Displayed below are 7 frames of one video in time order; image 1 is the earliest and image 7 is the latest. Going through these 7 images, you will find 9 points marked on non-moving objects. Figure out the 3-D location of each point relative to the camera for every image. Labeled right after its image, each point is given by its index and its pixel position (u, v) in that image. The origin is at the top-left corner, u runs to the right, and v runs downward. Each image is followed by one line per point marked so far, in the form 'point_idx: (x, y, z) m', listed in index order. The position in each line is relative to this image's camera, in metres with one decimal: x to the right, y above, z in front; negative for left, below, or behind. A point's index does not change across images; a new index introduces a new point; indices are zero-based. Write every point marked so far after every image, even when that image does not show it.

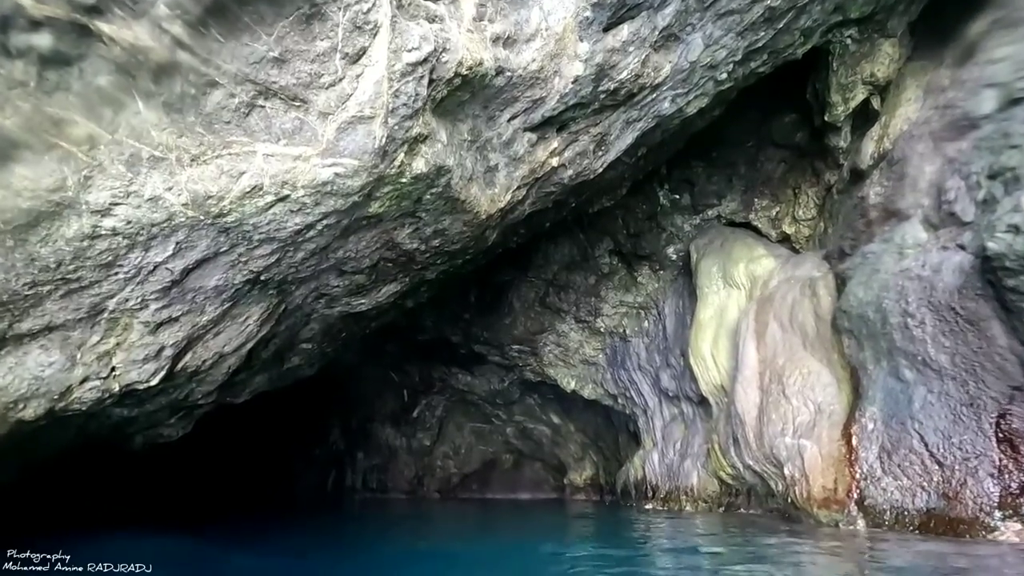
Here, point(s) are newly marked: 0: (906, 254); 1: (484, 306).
0: (+2.3, +0.2, +5.1) m
1: (-0.3, -0.2, +9.8) m
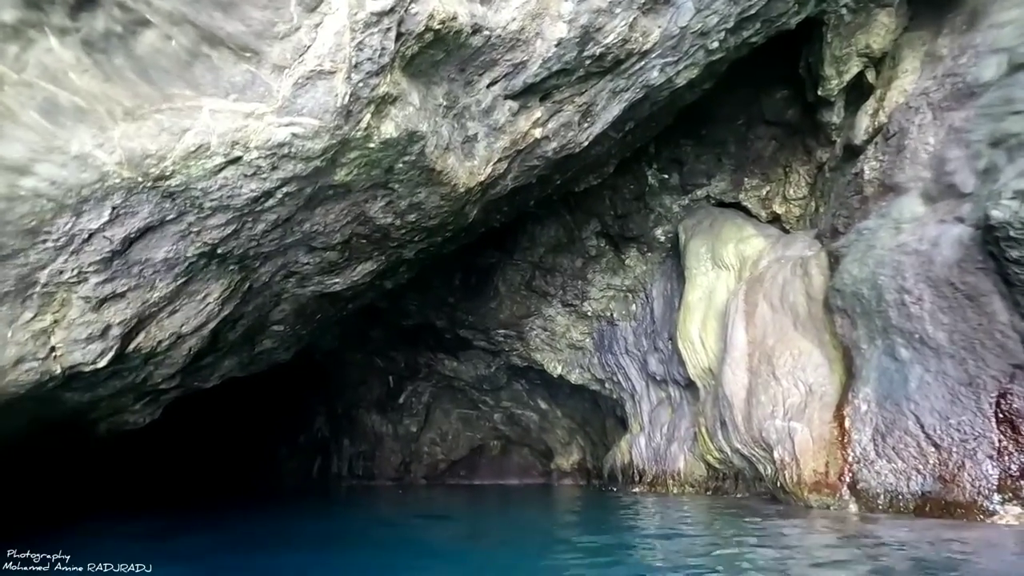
0: (+2.2, +0.4, +4.9) m
1: (-0.5, 0.0, +9.6) m
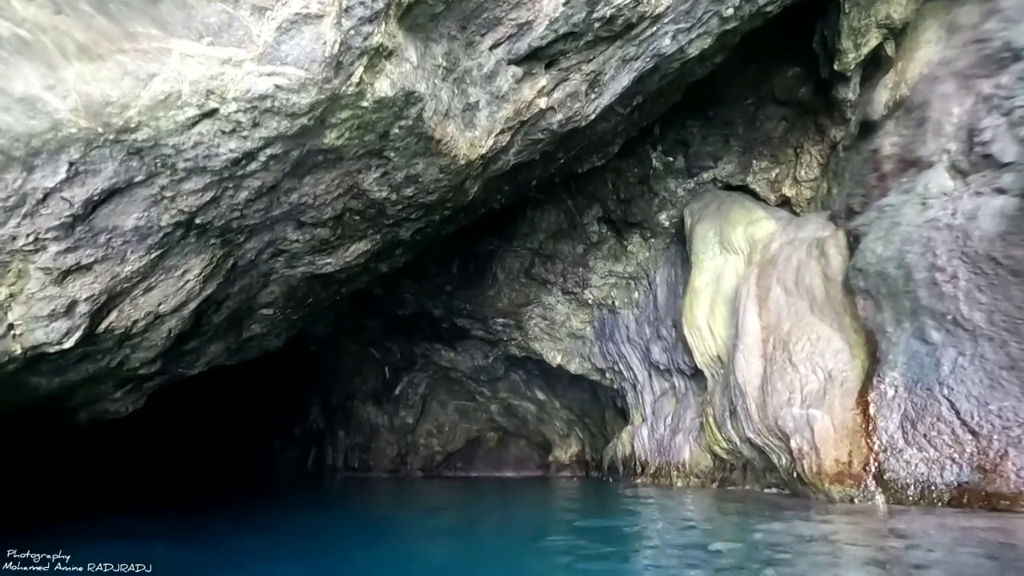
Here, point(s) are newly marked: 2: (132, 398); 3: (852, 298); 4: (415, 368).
0: (+2.2, +0.5, +4.6) m
1: (-0.5, +0.1, +9.3) m
2: (-2.3, -0.7, +5.4) m
3: (+2.0, -0.1, +5.0) m
4: (-1.3, -1.0, +11.2) m
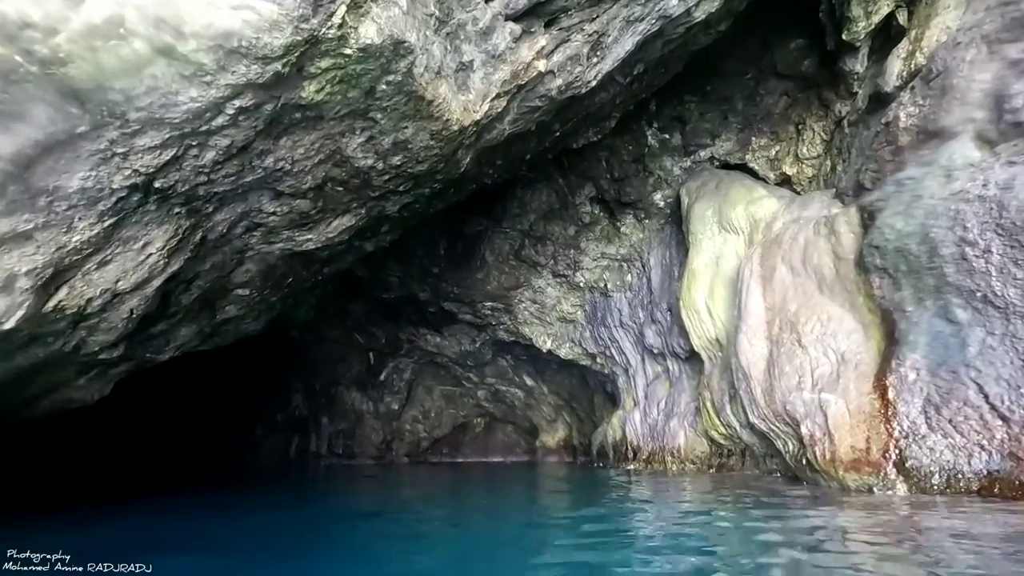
0: (+2.2, +0.6, +4.3) m
1: (-0.6, +0.3, +9.0) m
2: (-2.4, -0.6, +5.0) m
3: (+1.9, +0.1, +4.7) m
4: (-1.4, -0.8, +10.9) m
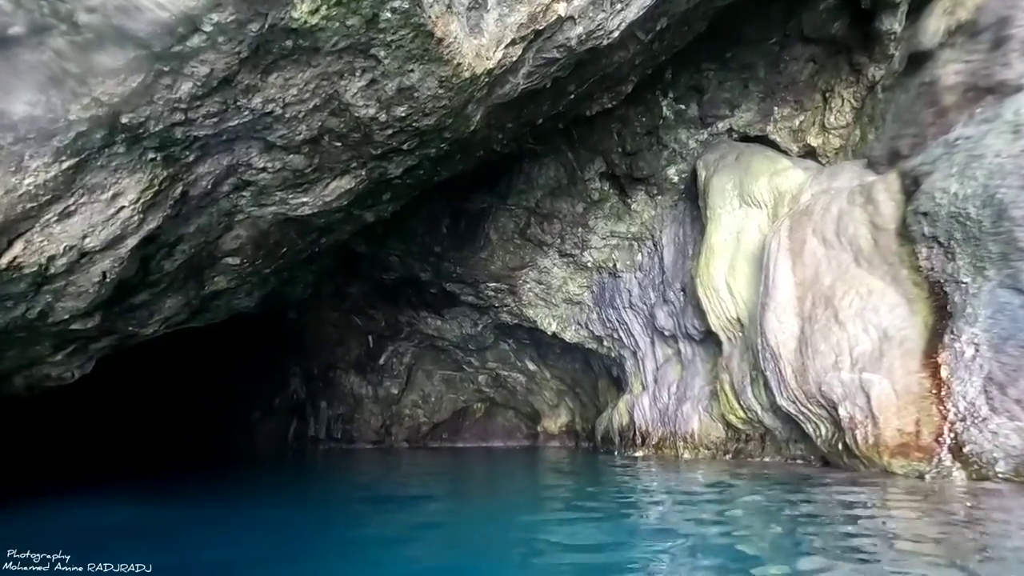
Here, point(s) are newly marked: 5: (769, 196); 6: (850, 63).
0: (+2.3, +0.7, +3.9) m
1: (-0.5, +0.5, +8.6) m
2: (-2.3, -0.4, +4.6) m
3: (+2.0, +0.2, +4.3) m
4: (-1.4, -0.6, +10.5) m
5: (+1.9, +0.7, +6.4) m
6: (+2.6, +1.7, +6.7) m
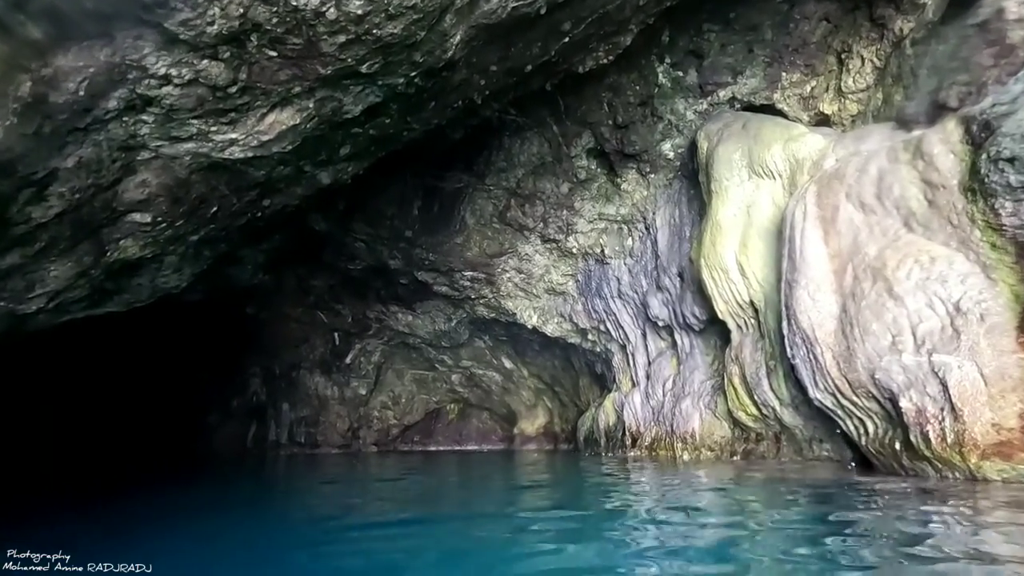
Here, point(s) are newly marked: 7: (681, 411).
0: (+2.2, +0.8, +3.2) m
1: (-0.7, +0.6, +7.7) m
2: (-2.4, -0.3, +3.7) m
3: (+1.9, +0.3, +3.6) m
4: (-1.6, -0.5, +9.6) m
5: (+1.8, +0.8, +5.6) m
6: (+2.5, +1.8, +6.0) m
7: (+1.3, -1.0, +6.7) m
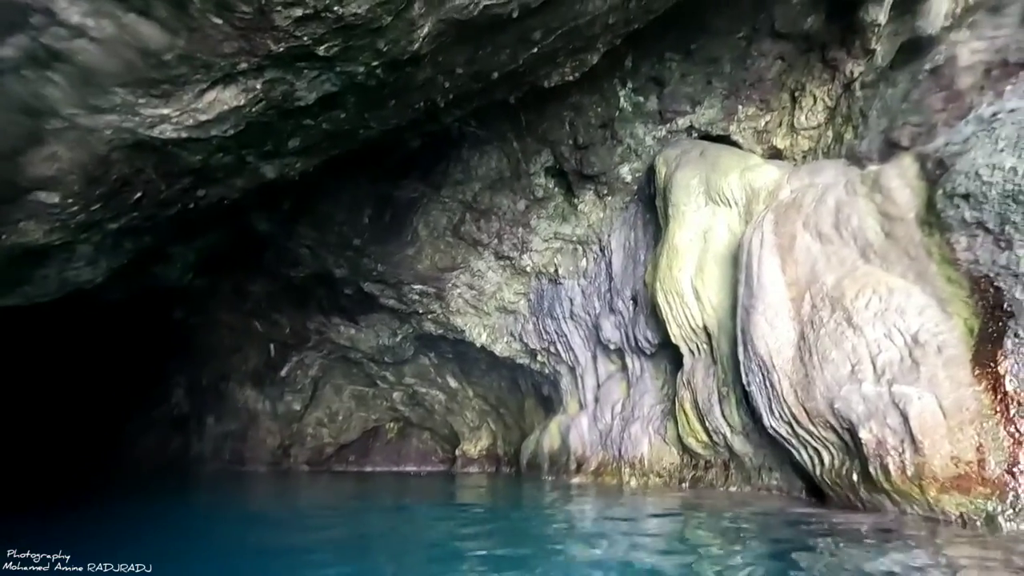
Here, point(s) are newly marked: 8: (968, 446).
0: (+2.1, +0.7, +3.2) m
1: (-1.1, +0.5, +7.6) m
2: (-2.6, -0.2, +3.4) m
3: (+1.8, +0.2, +3.5) m
4: (-2.2, -0.5, +9.4) m
5: (+1.5, +0.6, +5.6) m
6: (+2.2, +1.6, +6.0) m
7: (+0.9, -1.1, +6.6) m
8: (+1.6, -0.6, +3.3) m
